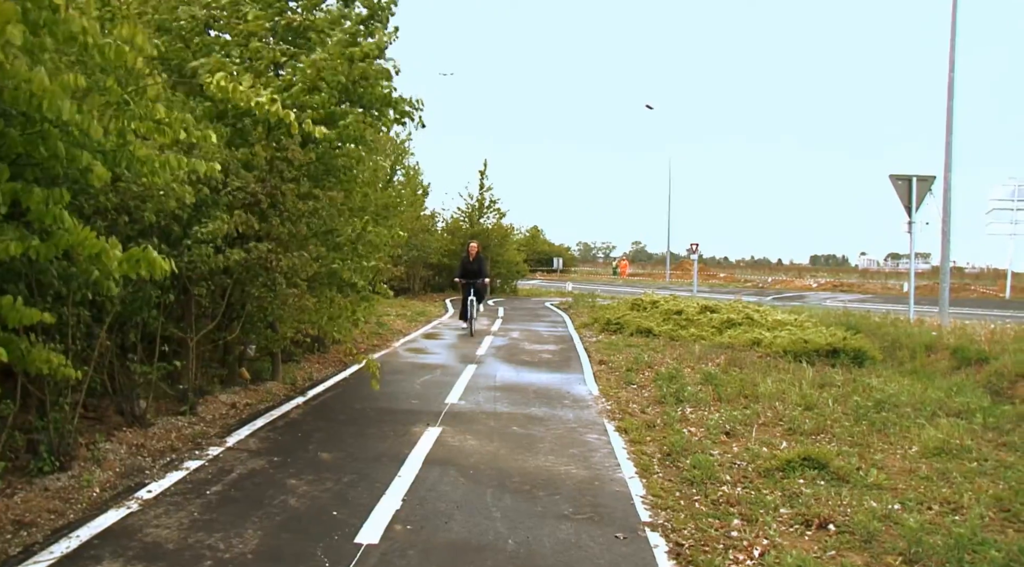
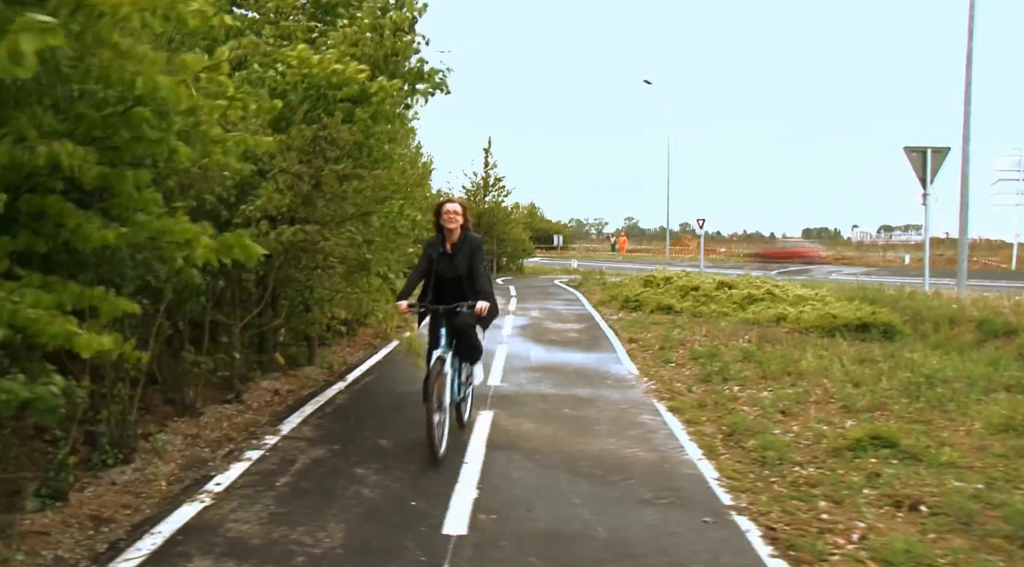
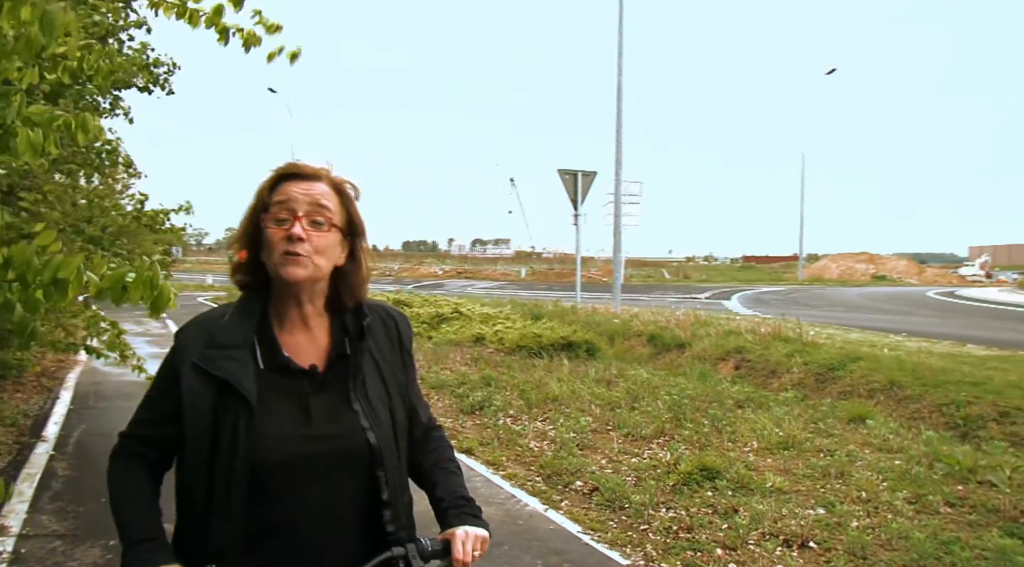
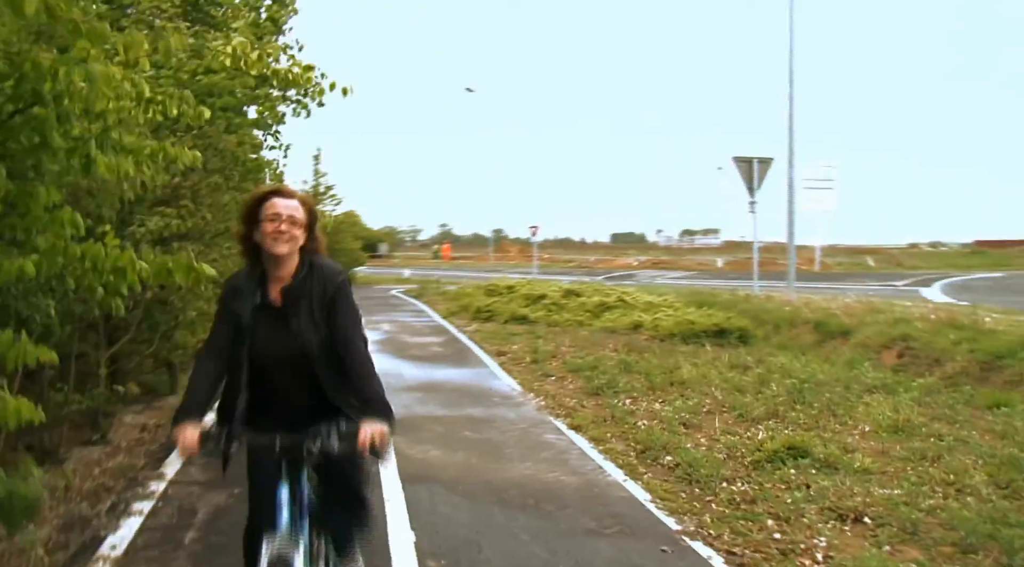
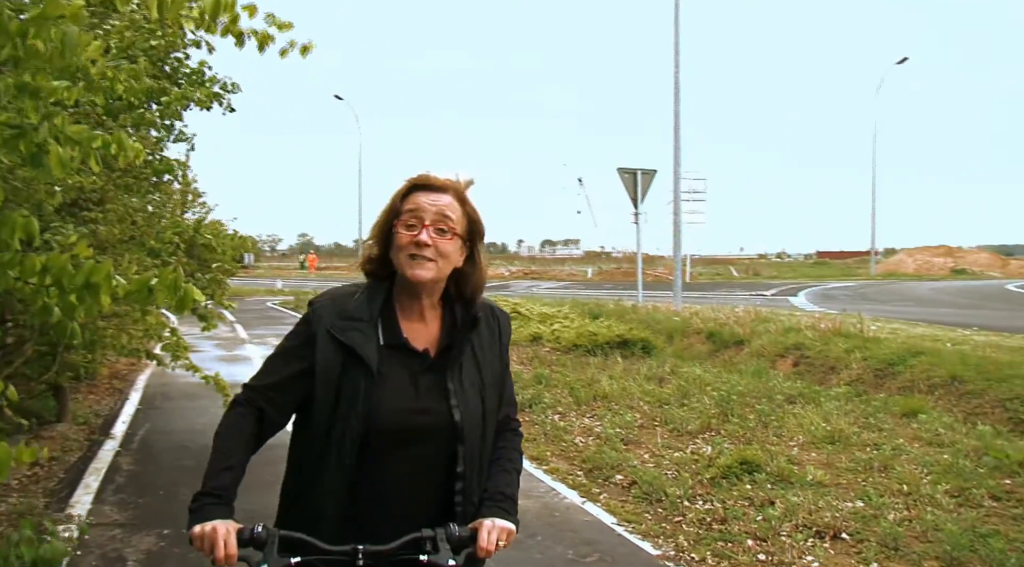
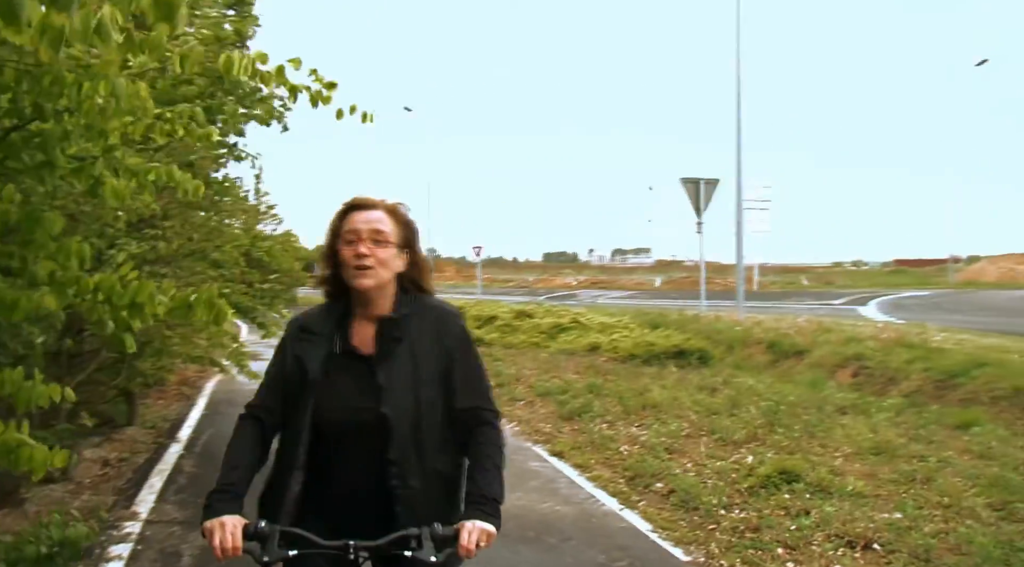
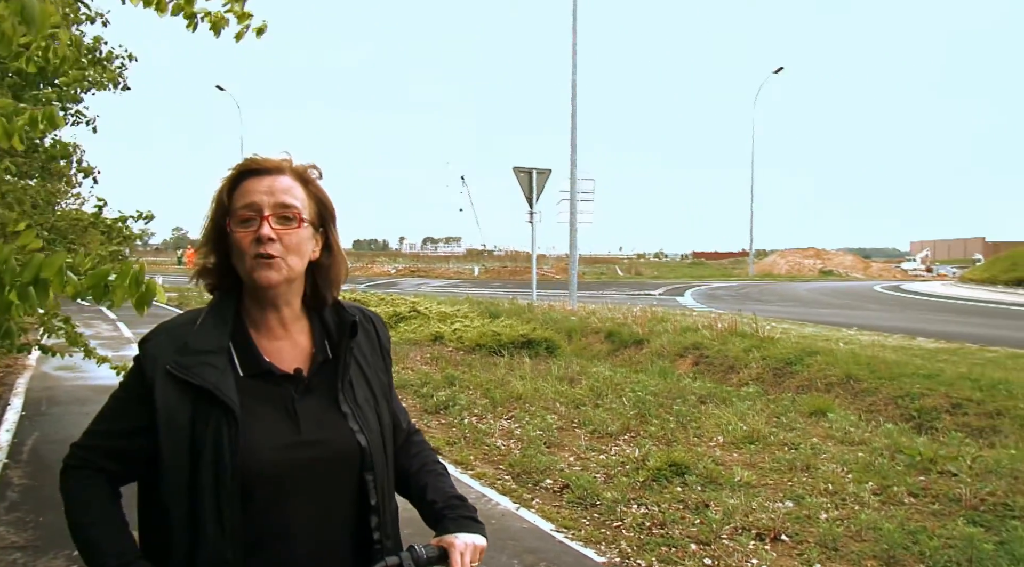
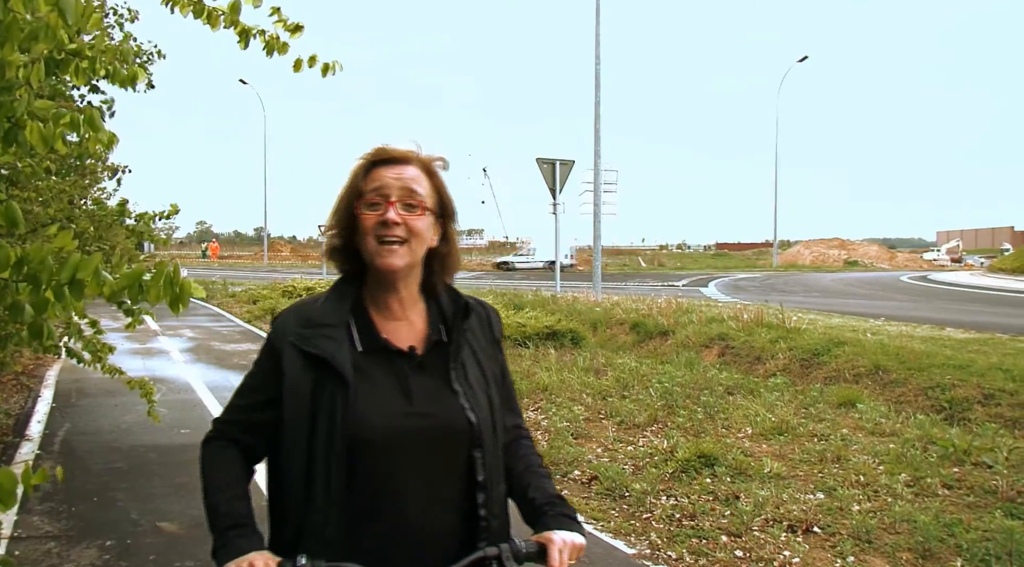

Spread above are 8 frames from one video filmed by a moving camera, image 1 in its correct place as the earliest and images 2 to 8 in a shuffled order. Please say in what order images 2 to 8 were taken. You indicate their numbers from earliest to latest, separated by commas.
2, 4, 6, 5, 3, 7, 8
